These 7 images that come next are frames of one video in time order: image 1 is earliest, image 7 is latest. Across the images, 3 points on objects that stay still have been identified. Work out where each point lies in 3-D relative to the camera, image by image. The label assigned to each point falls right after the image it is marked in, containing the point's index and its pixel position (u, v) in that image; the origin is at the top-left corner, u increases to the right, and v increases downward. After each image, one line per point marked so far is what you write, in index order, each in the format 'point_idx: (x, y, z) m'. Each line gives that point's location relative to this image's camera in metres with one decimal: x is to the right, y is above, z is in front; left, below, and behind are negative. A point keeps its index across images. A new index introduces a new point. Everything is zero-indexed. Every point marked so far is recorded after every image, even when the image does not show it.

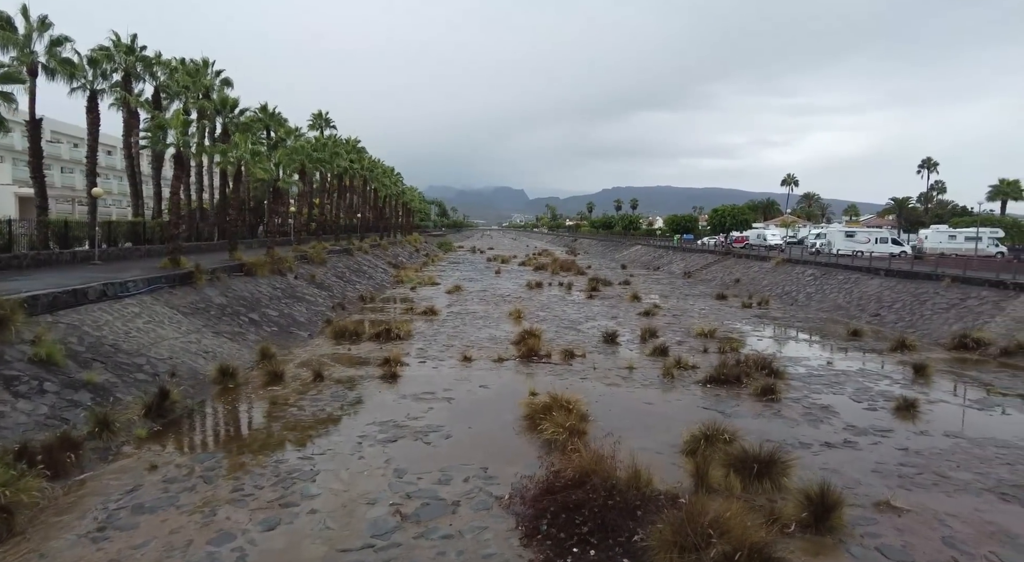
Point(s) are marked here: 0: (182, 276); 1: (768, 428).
0: (-9.9, +0.1, +19.1) m
1: (+4.7, -2.7, +11.6) m
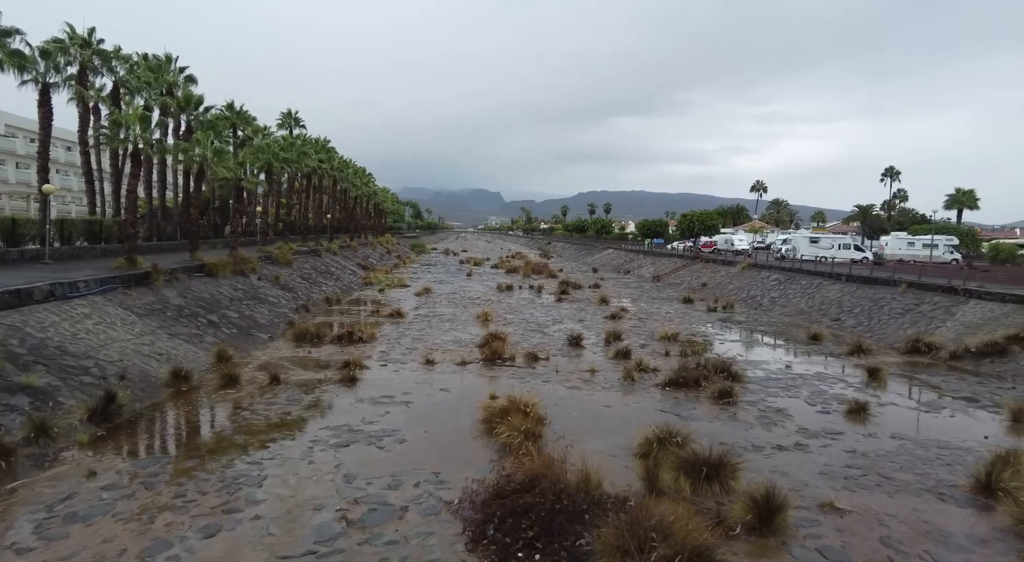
0: (-11.0, +0.1, +18.6) m
1: (+3.9, -2.8, +11.8) m
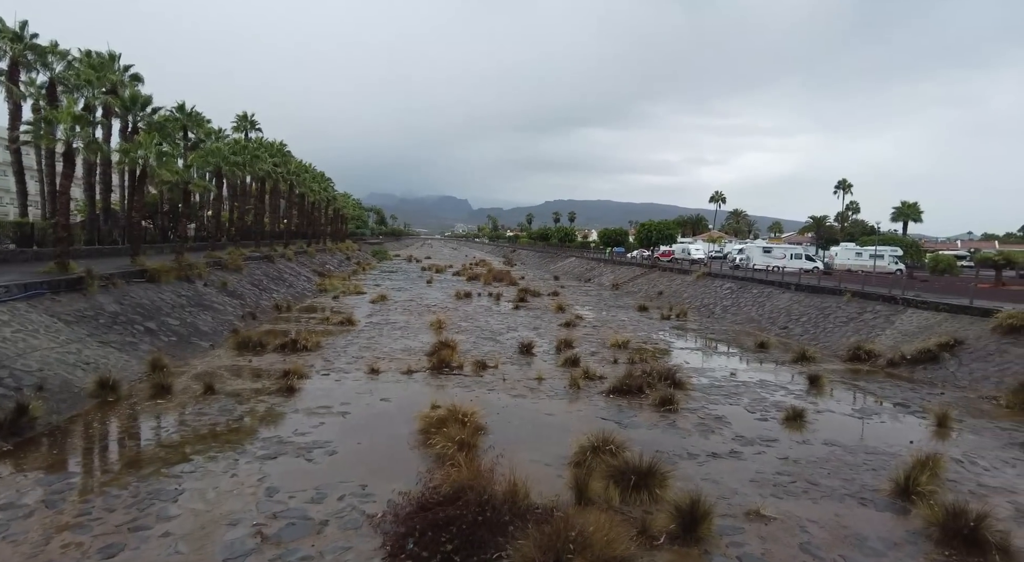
0: (-12.5, 0.0, +17.8) m
1: (+2.8, -3.0, +11.8) m
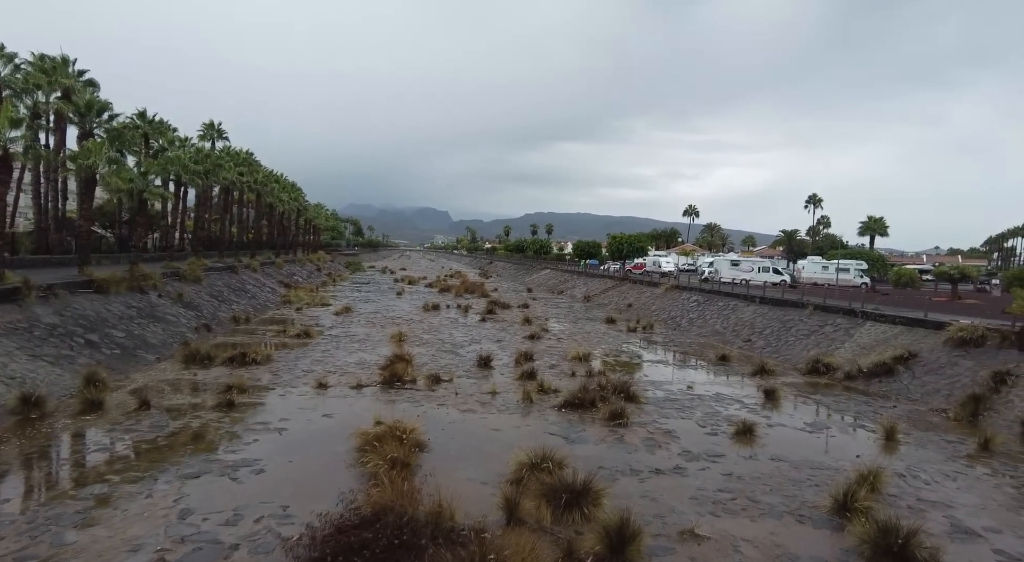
0: (-13.8, -0.3, +17.1) m
1: (+1.7, -3.2, +11.6) m
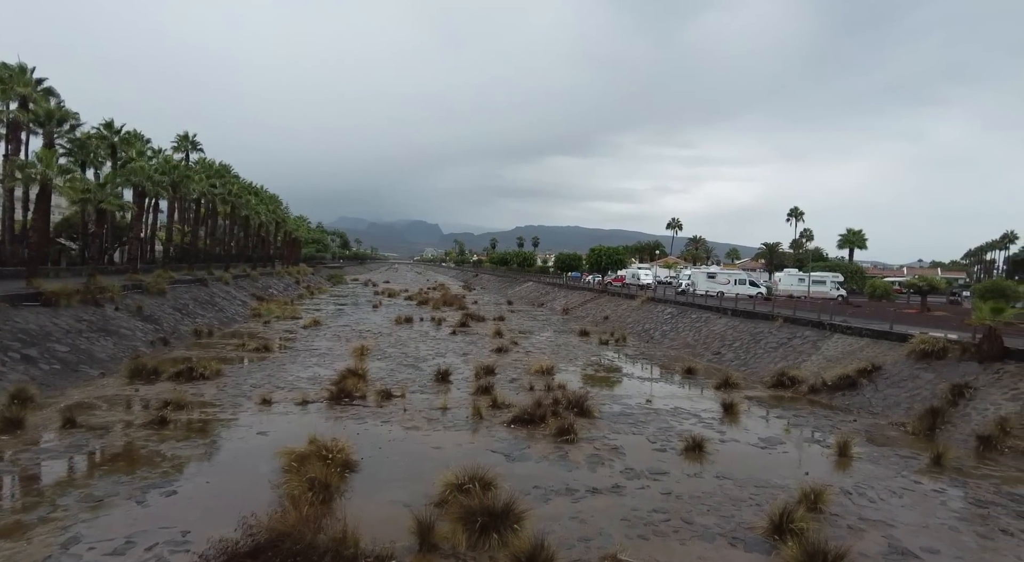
0: (-15.0, -0.6, +16.4) m
1: (+0.6, -3.4, +11.2) m
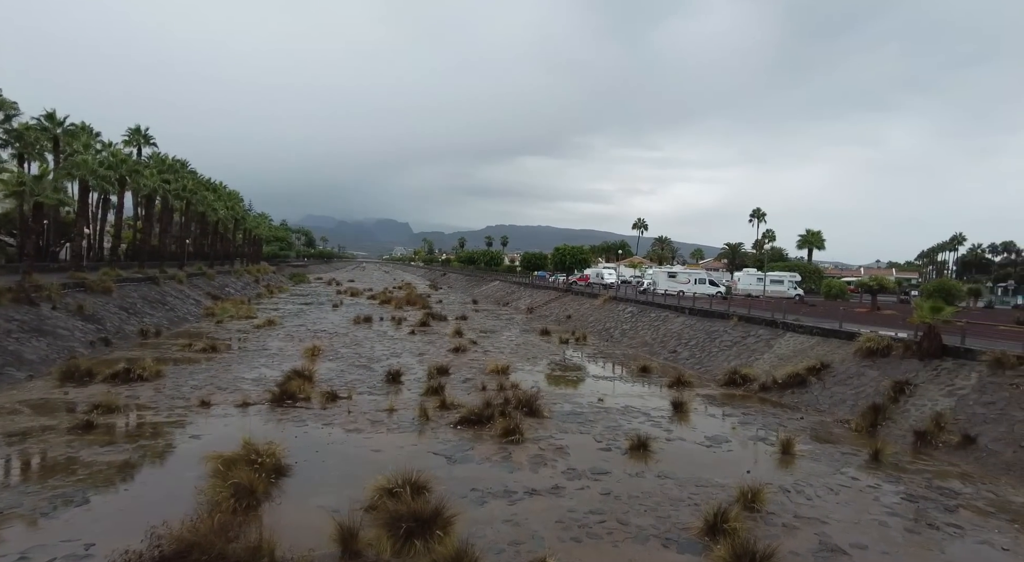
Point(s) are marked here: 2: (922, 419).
0: (-16.3, -0.6, +15.4) m
1: (-0.5, -3.4, +10.9) m
2: (+9.6, -3.2, +14.7) m
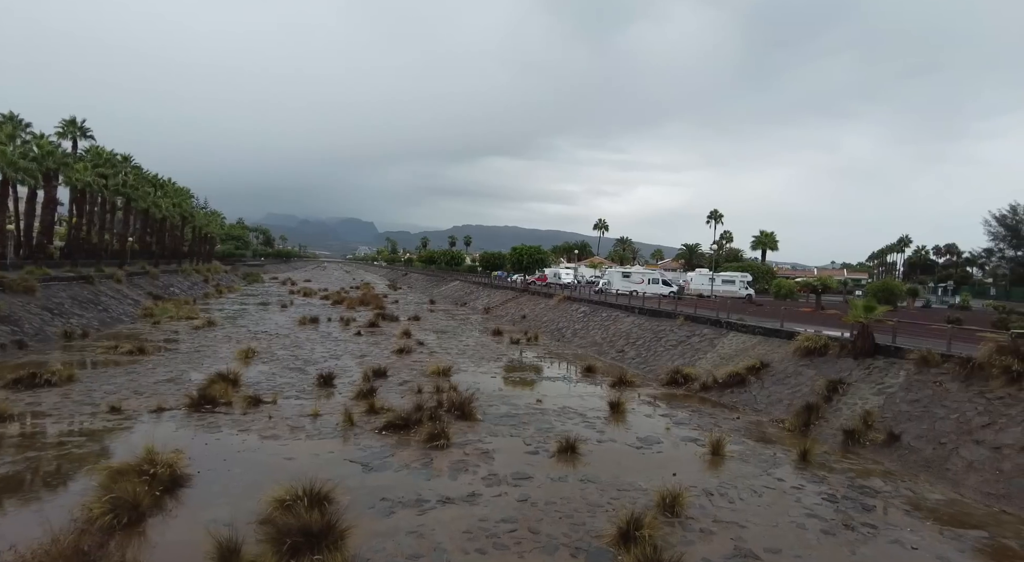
0: (-17.9, -0.5, +14.0) m
1: (-1.9, -3.3, +10.4) m
2: (+7.9, -3.2, +14.8) m
